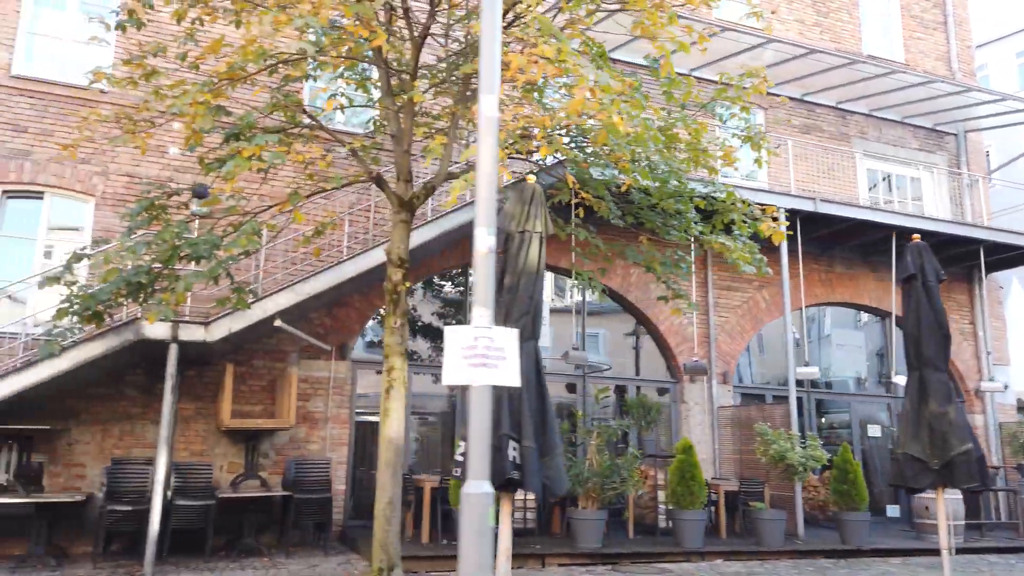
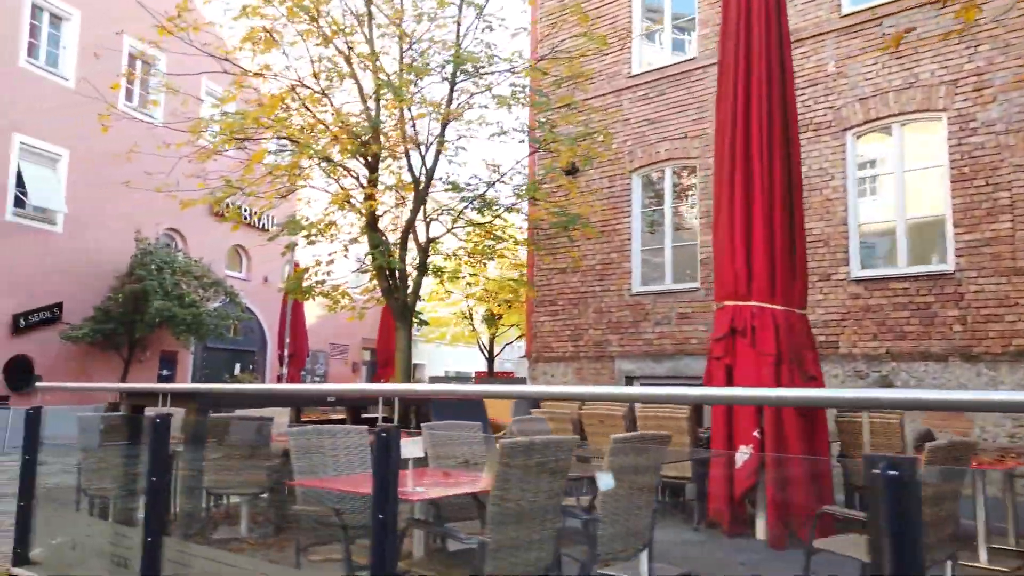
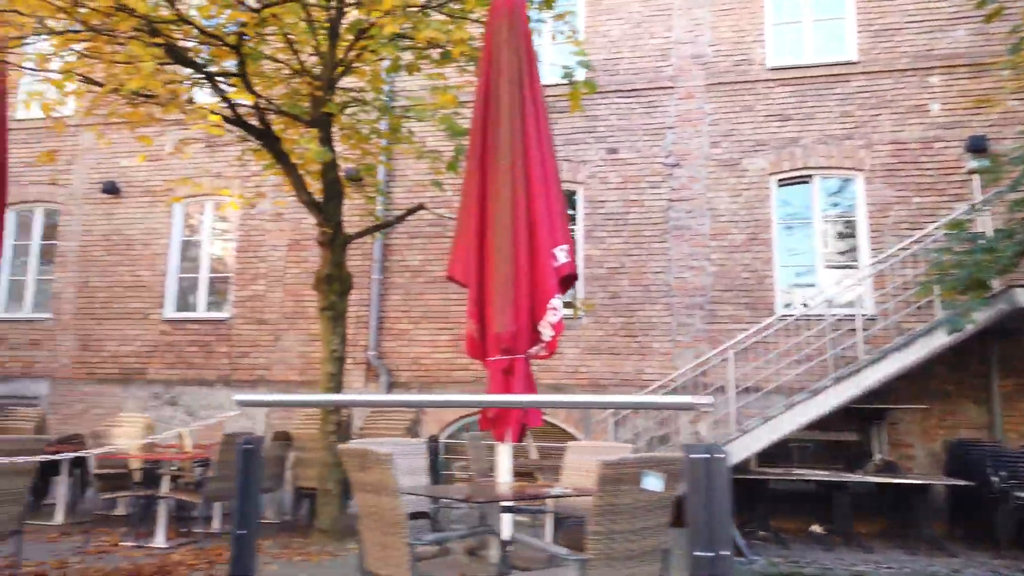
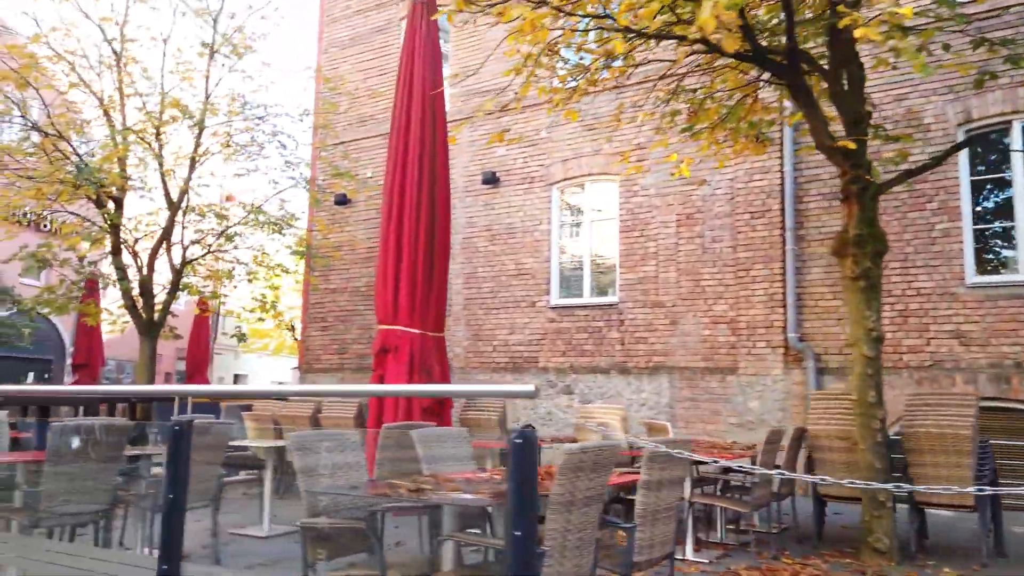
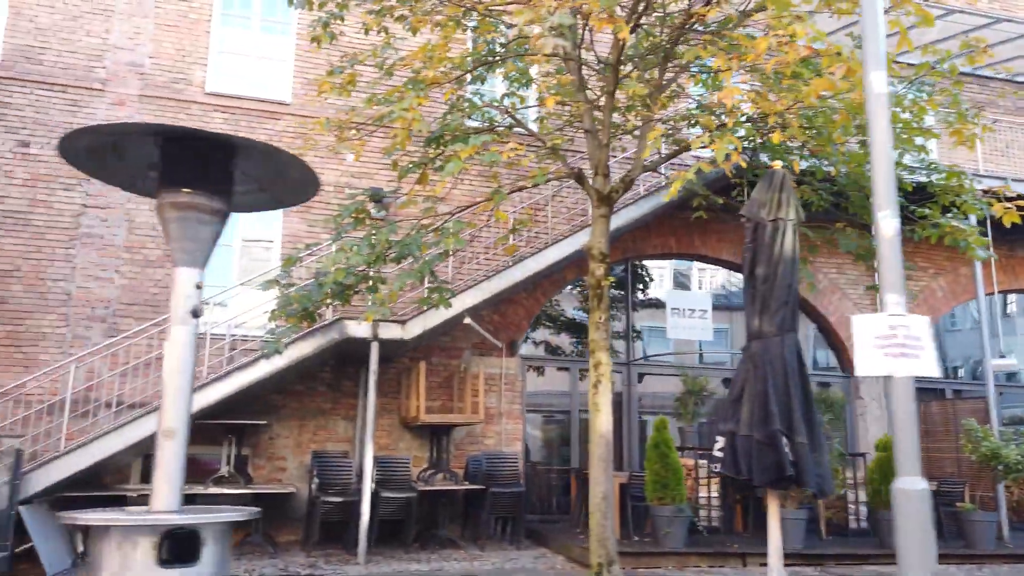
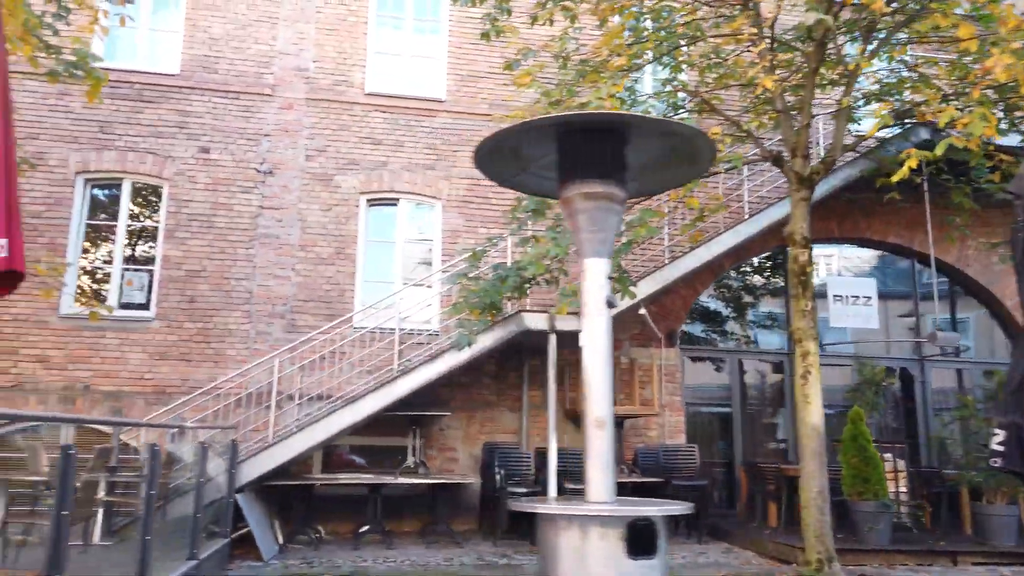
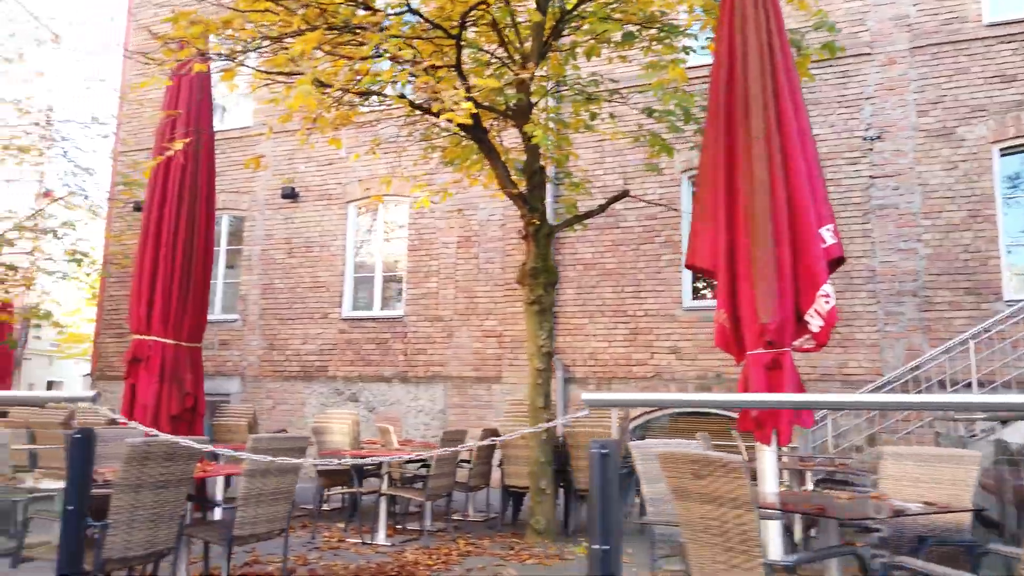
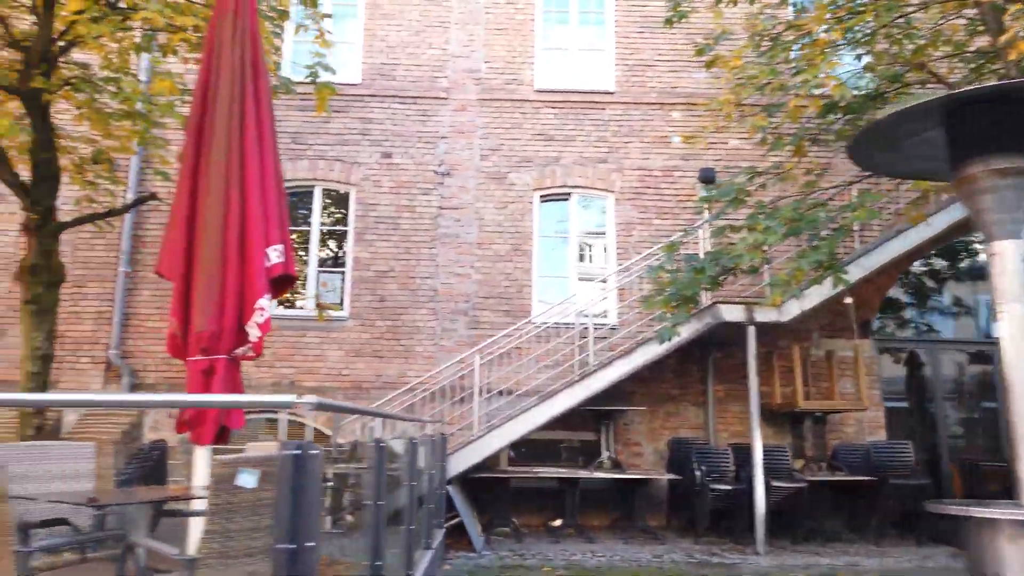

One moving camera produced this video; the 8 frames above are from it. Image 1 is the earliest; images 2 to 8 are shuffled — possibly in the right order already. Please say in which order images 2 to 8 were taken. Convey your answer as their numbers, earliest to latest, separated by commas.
5, 6, 8, 3, 7, 4, 2
